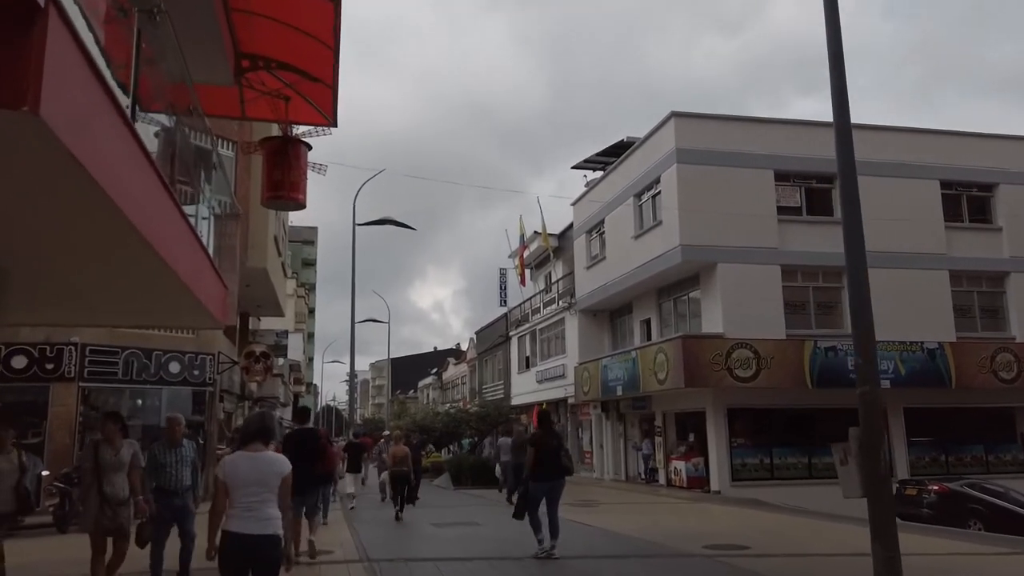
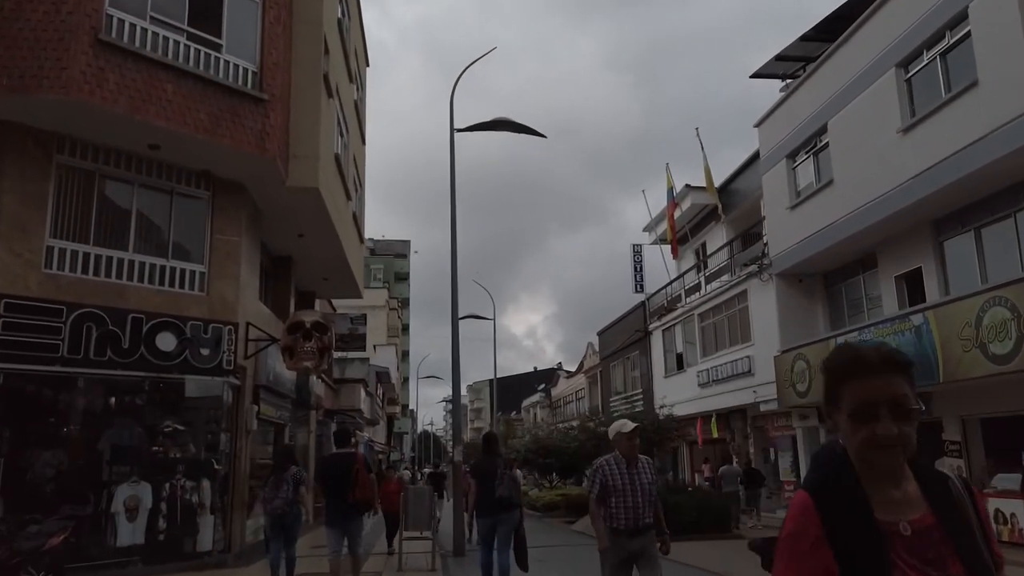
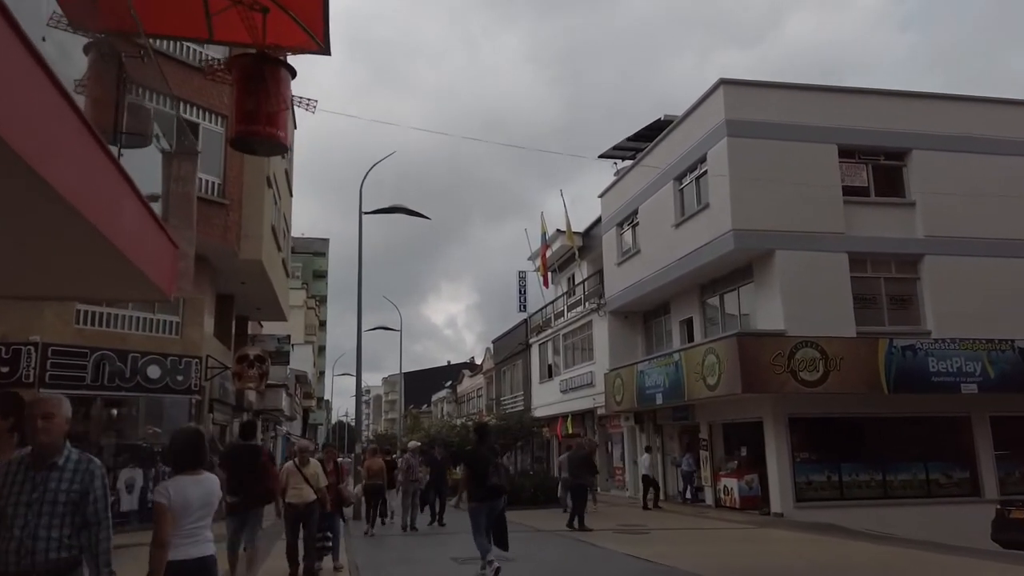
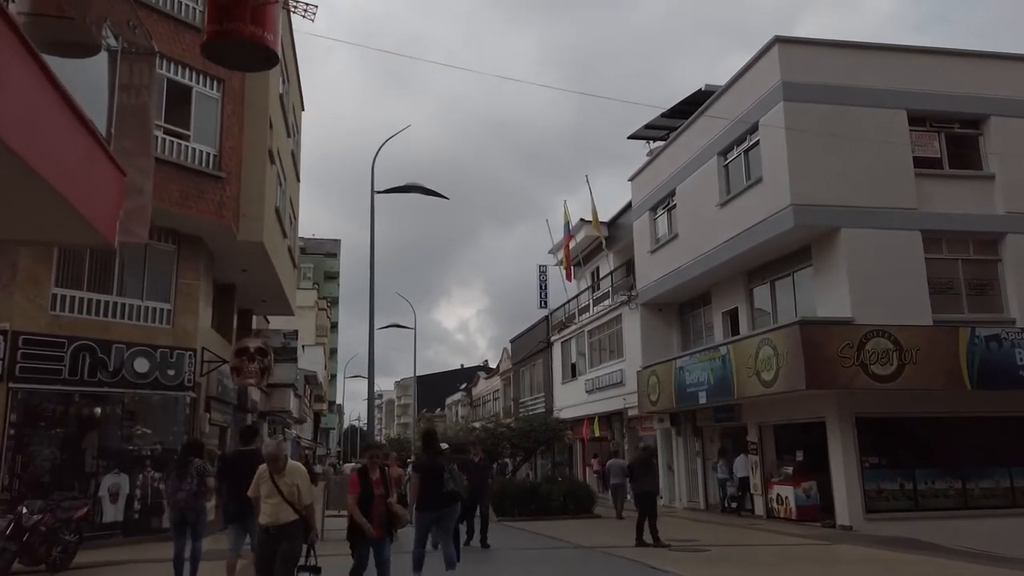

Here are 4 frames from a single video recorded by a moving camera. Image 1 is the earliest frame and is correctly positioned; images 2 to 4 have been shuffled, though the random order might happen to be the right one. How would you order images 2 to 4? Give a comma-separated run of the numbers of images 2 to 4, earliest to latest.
3, 4, 2
